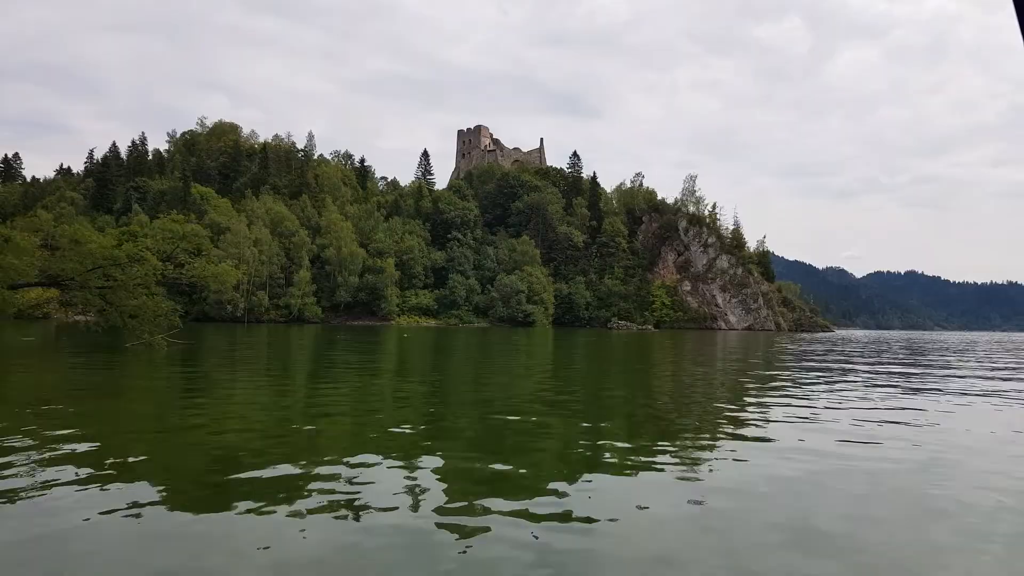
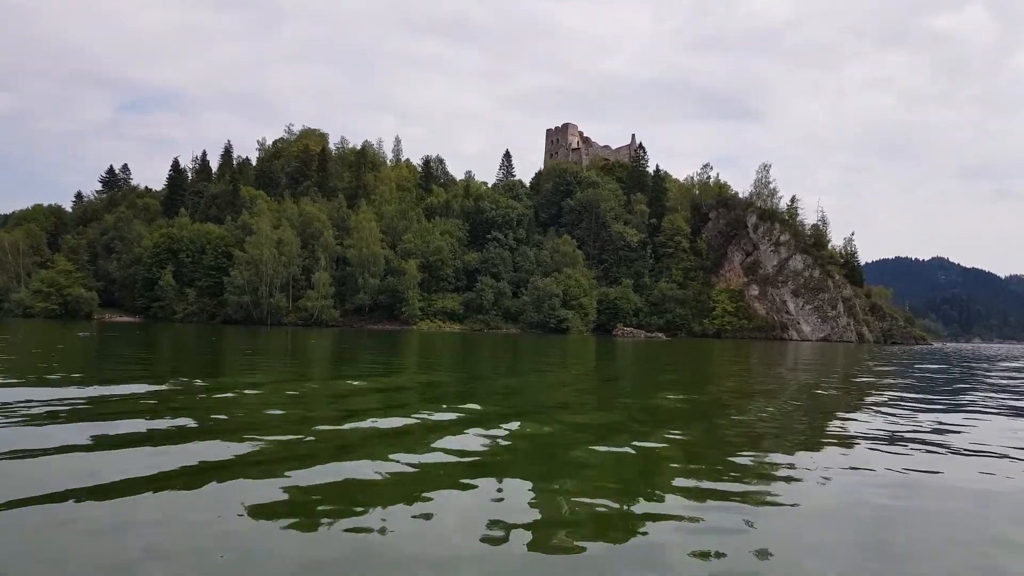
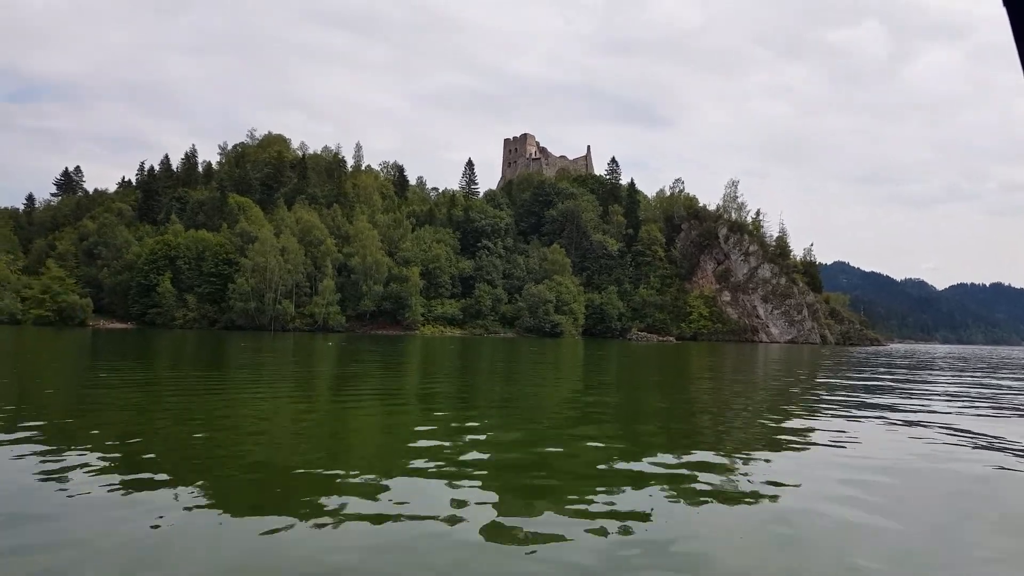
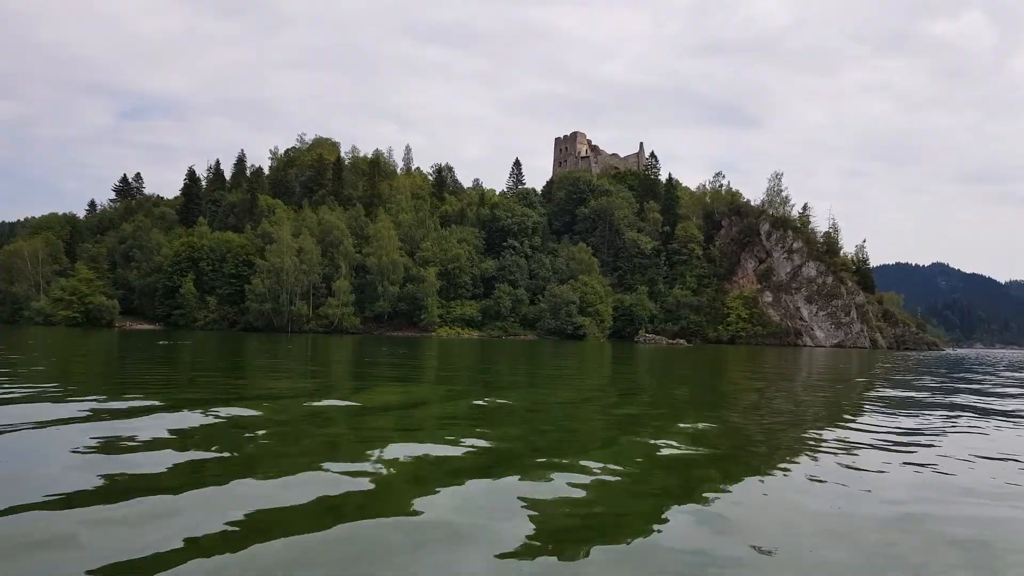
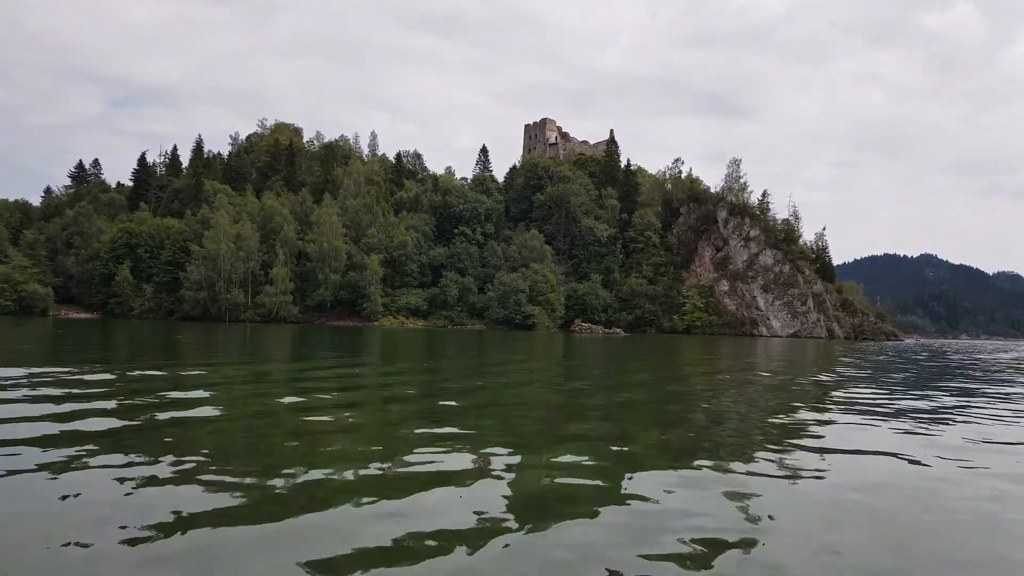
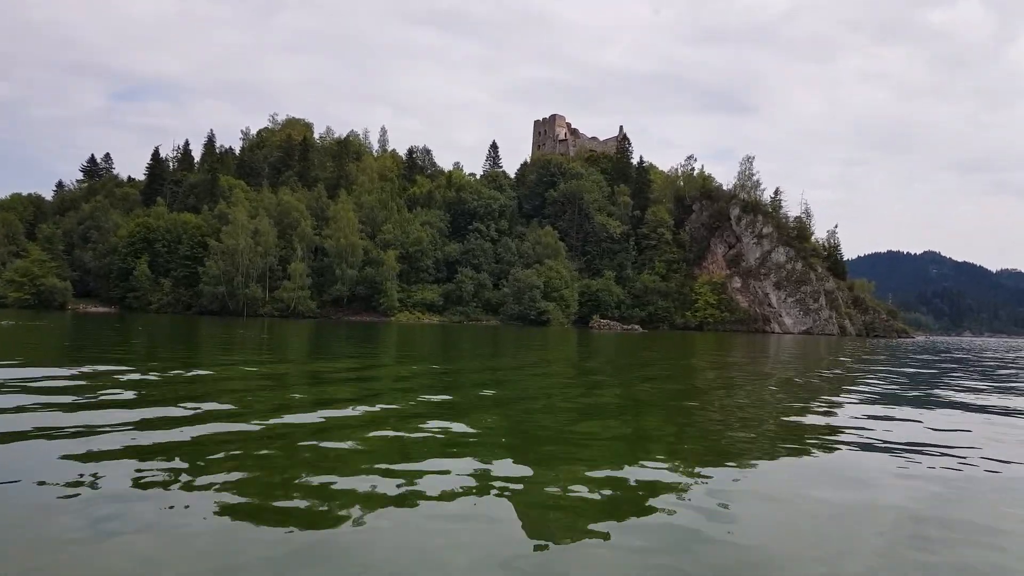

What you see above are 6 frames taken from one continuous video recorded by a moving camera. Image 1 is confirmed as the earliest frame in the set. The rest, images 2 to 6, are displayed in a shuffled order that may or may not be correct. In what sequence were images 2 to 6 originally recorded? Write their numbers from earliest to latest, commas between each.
3, 4, 2, 6, 5
